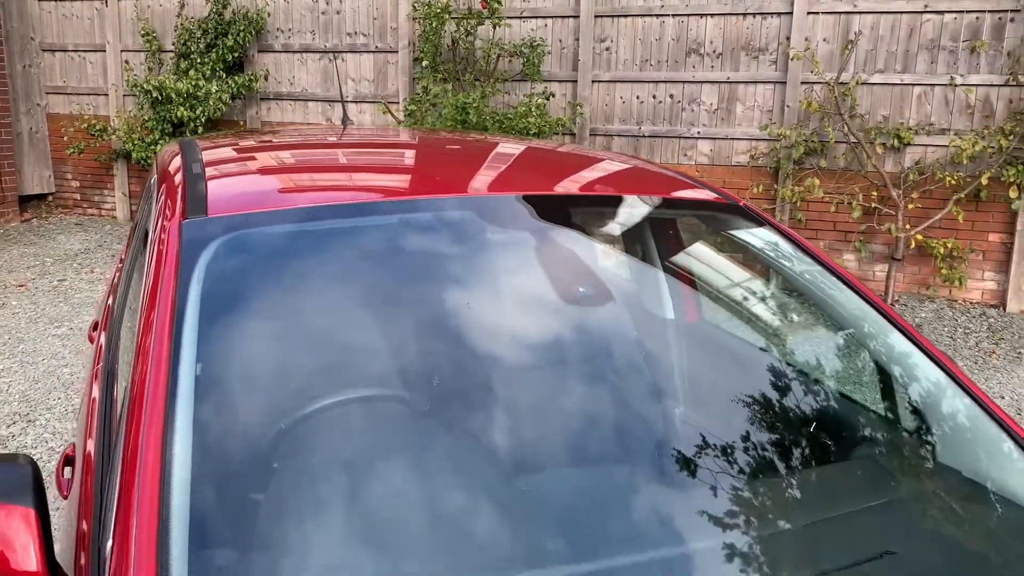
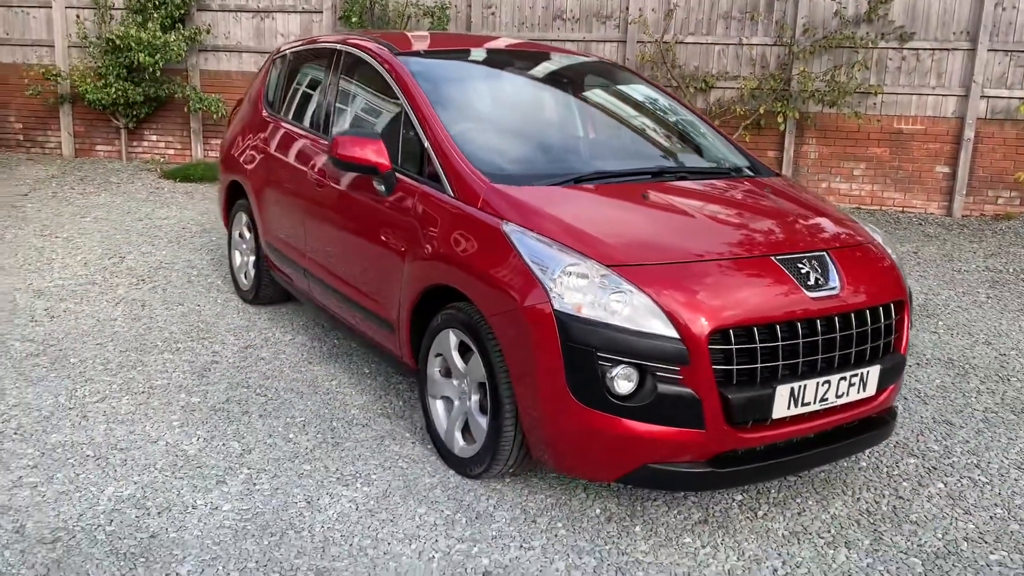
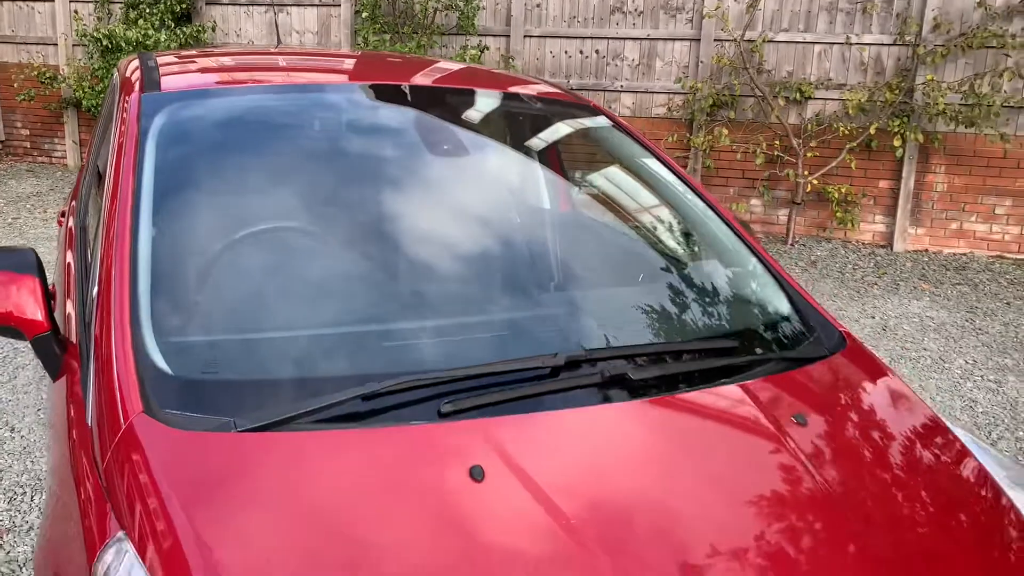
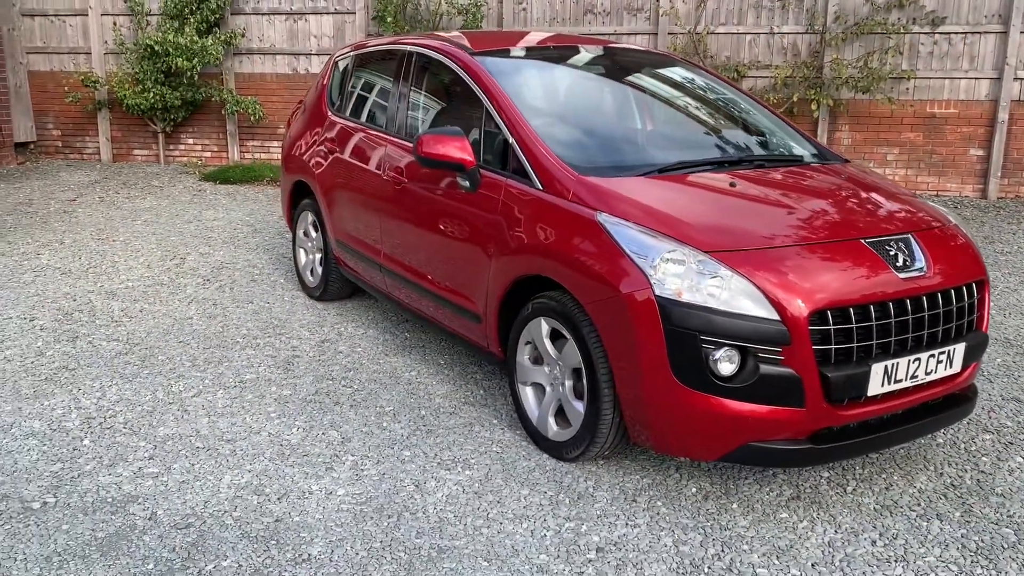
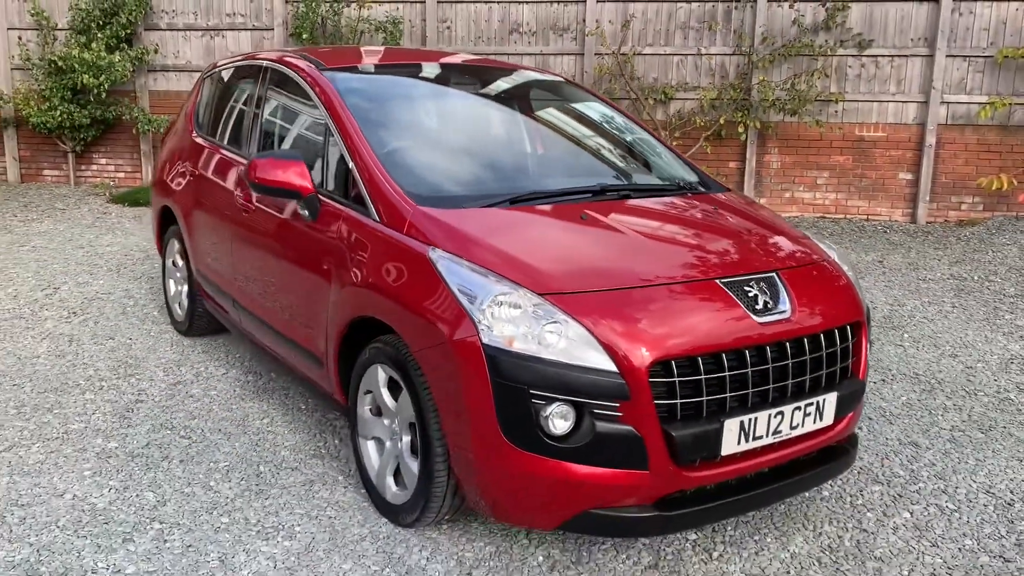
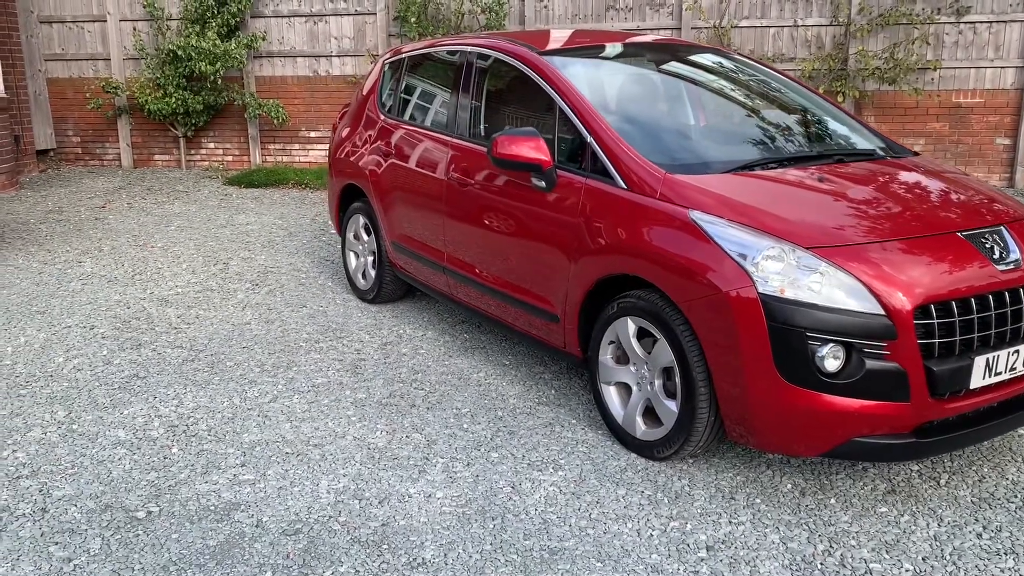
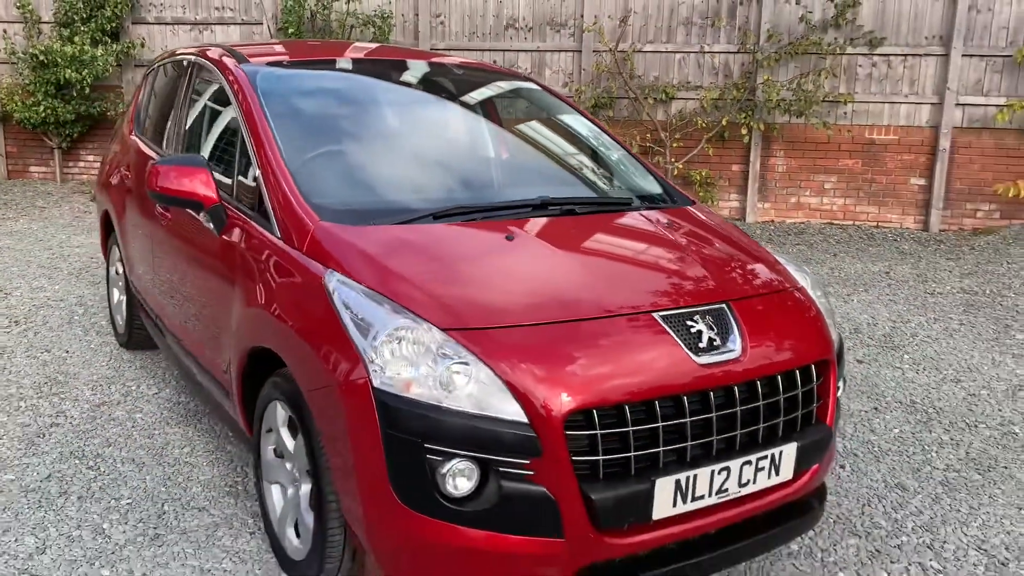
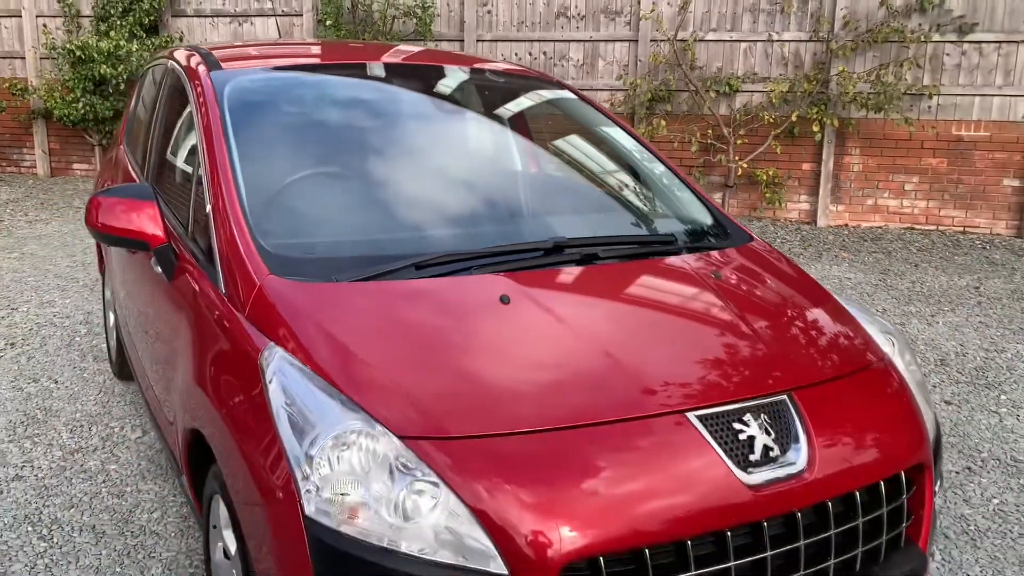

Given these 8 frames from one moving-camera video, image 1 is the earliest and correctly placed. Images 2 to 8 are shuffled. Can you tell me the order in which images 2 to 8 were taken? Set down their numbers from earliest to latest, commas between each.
3, 8, 7, 5, 2, 4, 6
